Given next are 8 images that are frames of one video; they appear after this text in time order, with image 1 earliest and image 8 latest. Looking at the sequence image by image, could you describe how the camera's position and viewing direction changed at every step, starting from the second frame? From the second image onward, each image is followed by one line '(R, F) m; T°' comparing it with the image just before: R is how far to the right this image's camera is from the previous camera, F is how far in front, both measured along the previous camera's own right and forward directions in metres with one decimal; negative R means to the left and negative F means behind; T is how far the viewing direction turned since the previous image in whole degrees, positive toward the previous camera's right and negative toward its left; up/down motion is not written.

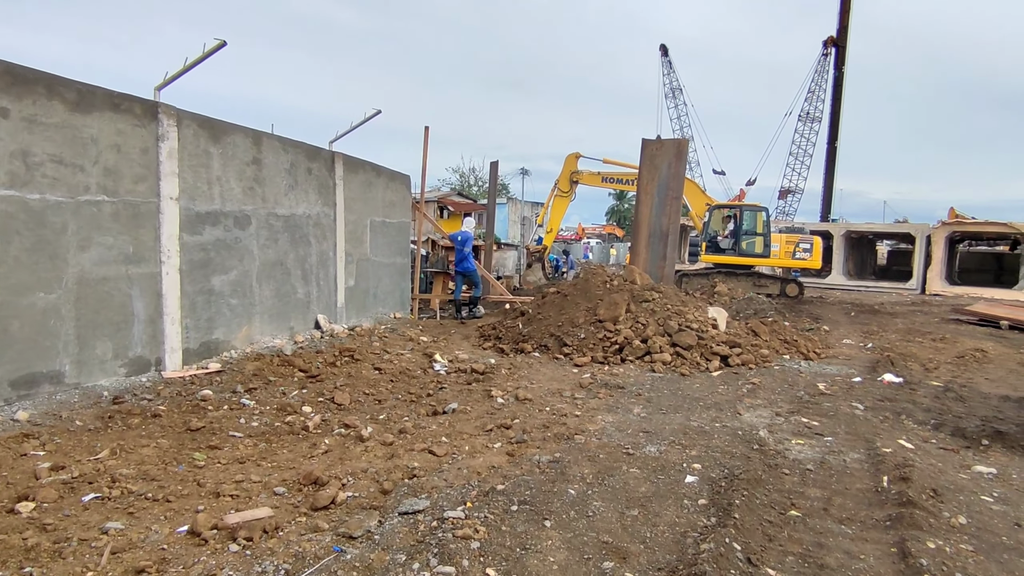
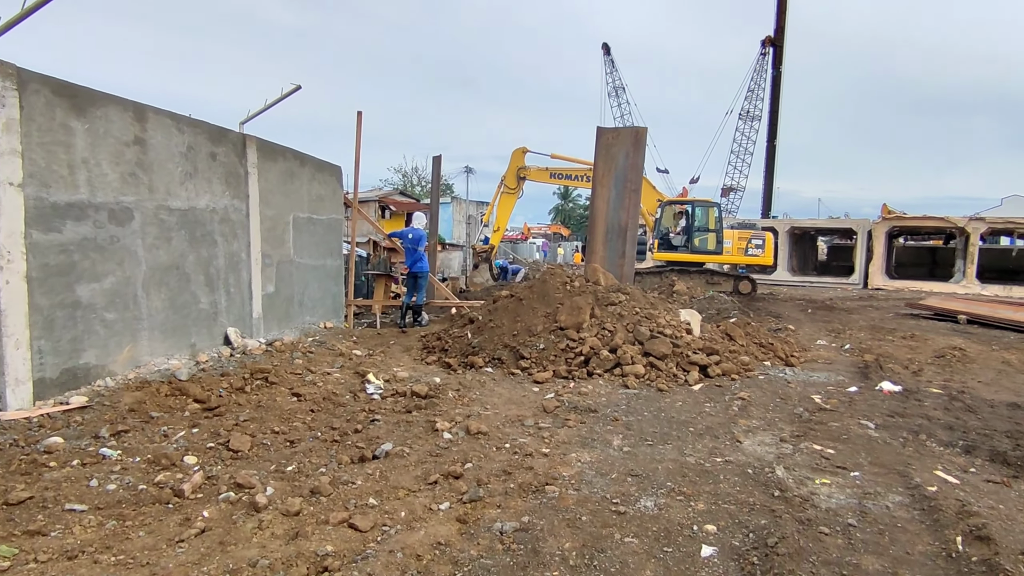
(0.0, +0.9) m; +4°
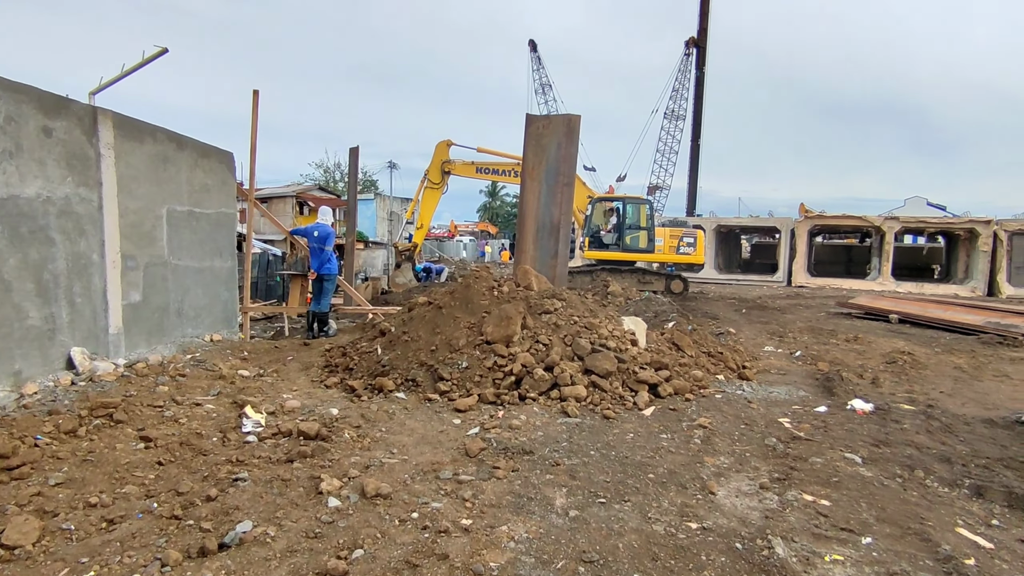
(+0.1, +0.8) m; +6°
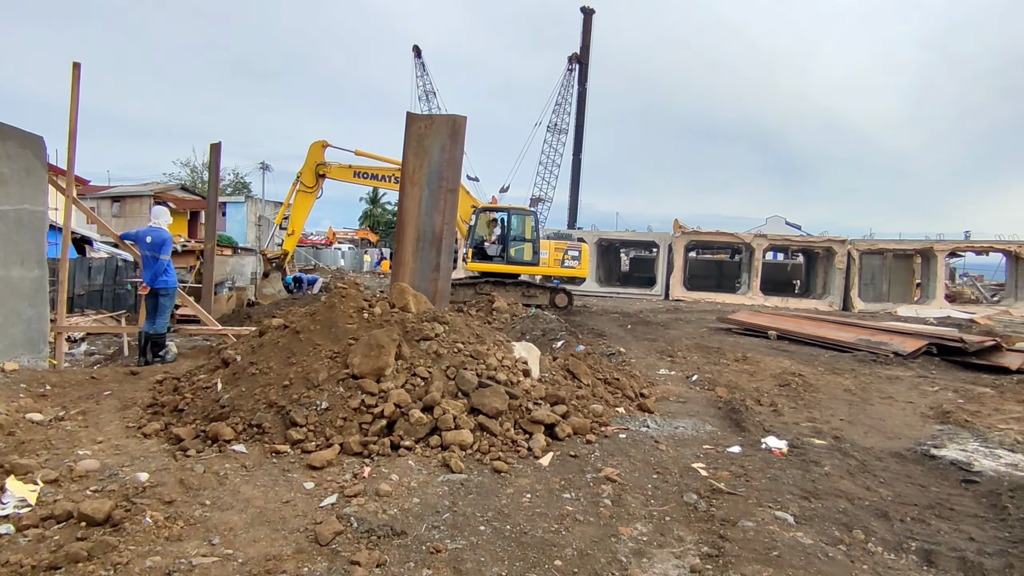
(0.0, +0.7) m; +10°
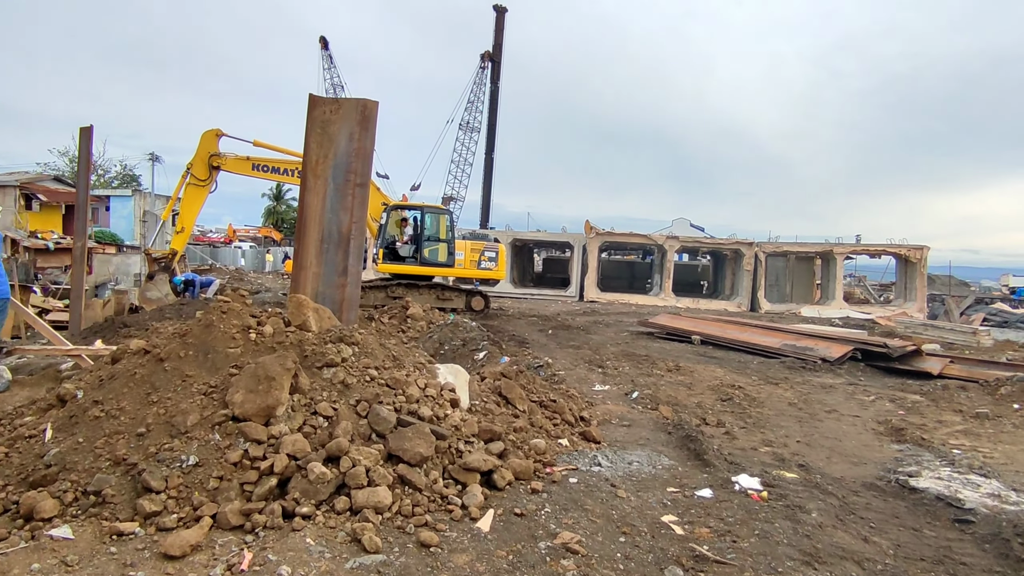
(-0.1, +0.8) m; +7°
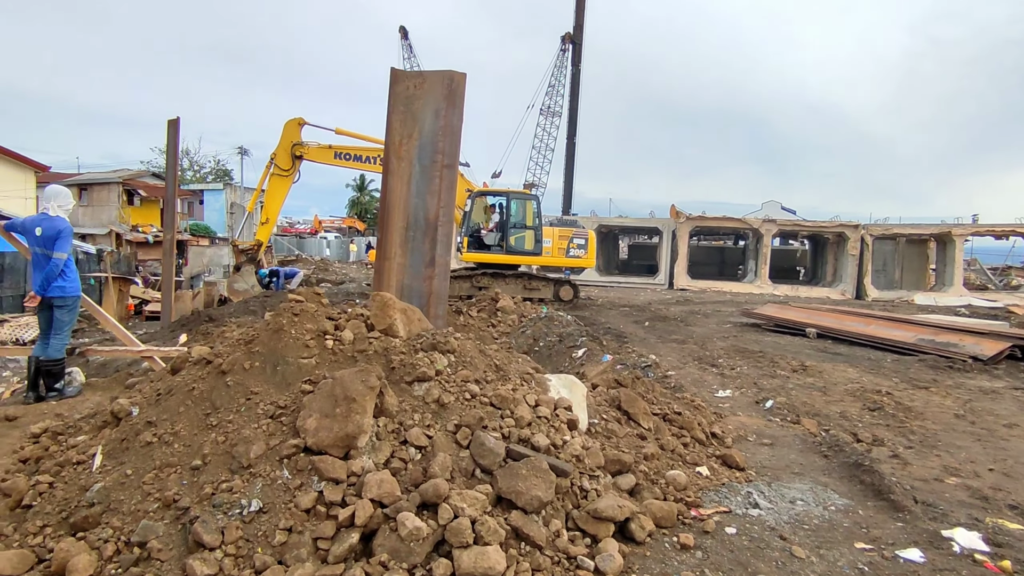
(-0.2, +0.7) m; -6°
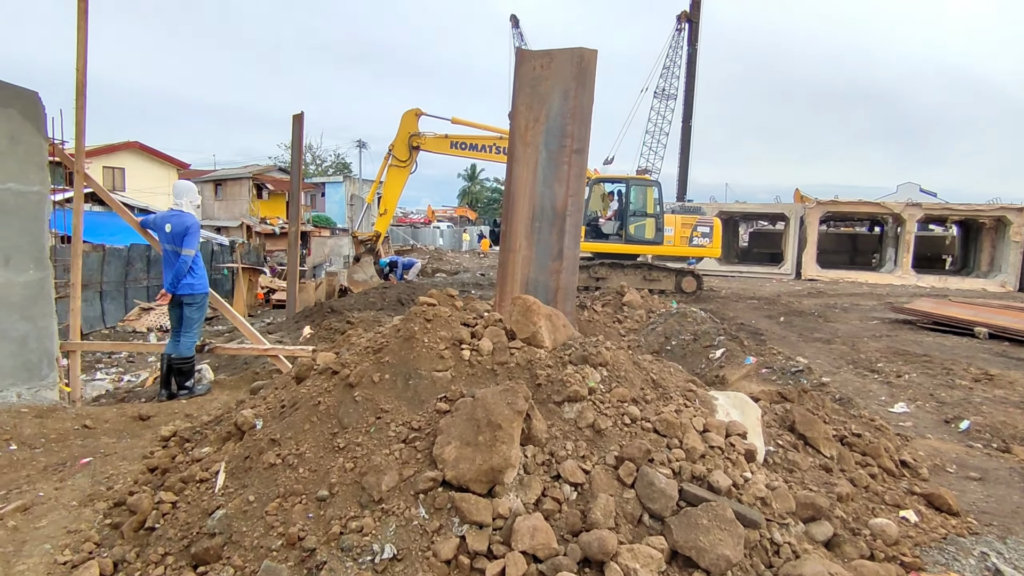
(-0.2, +0.4) m; -9°
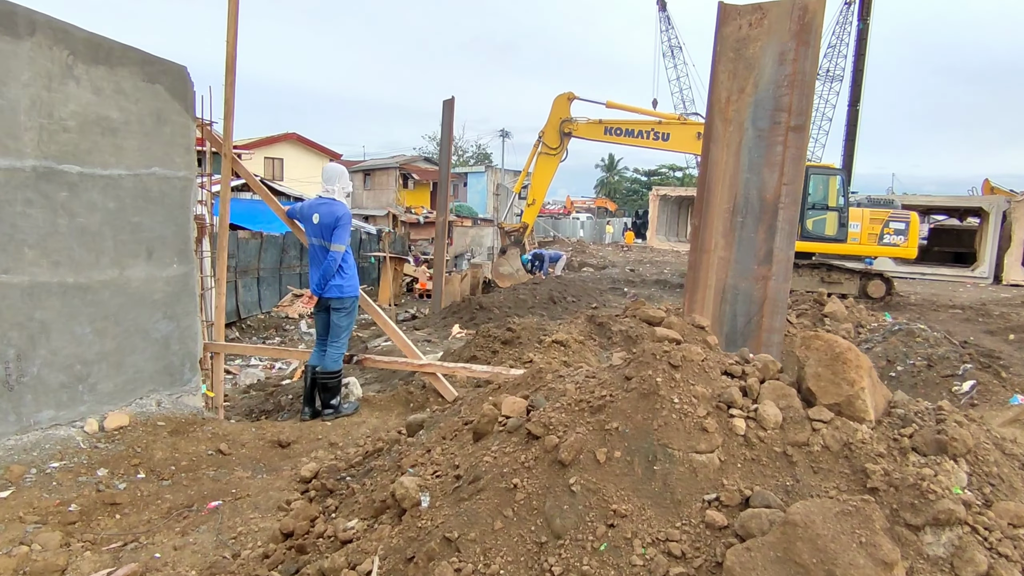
(-0.4, +0.8) m; -11°
